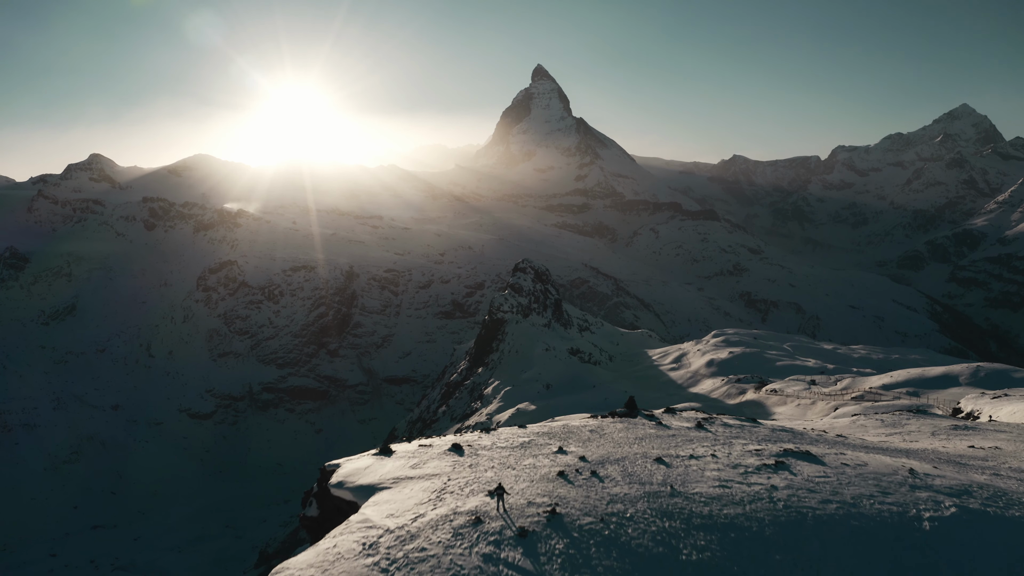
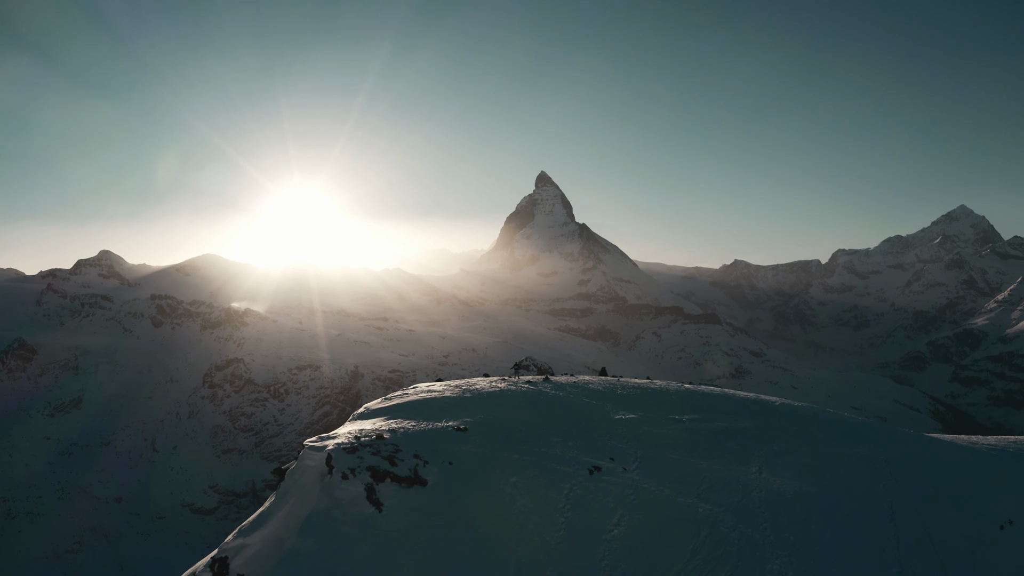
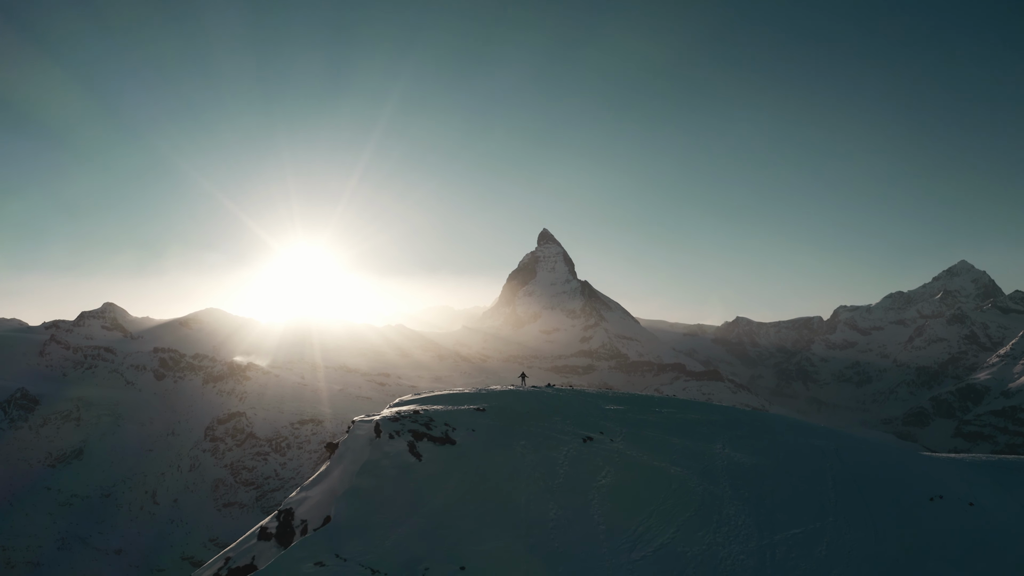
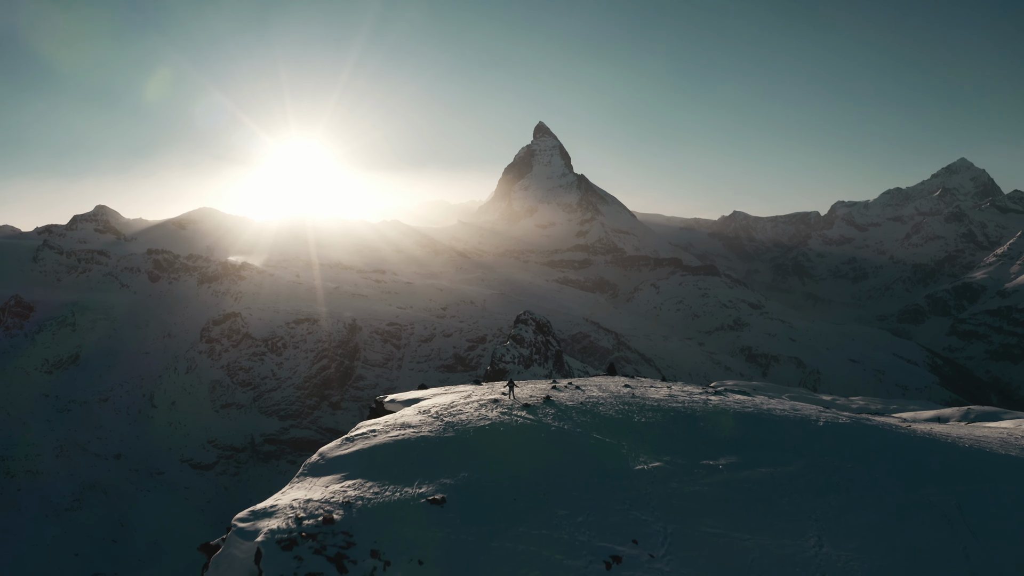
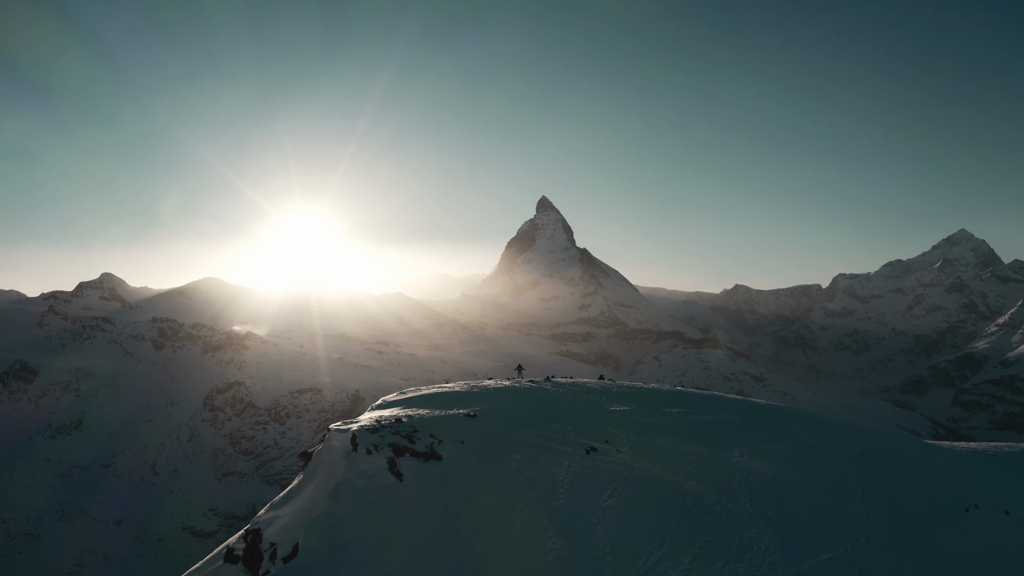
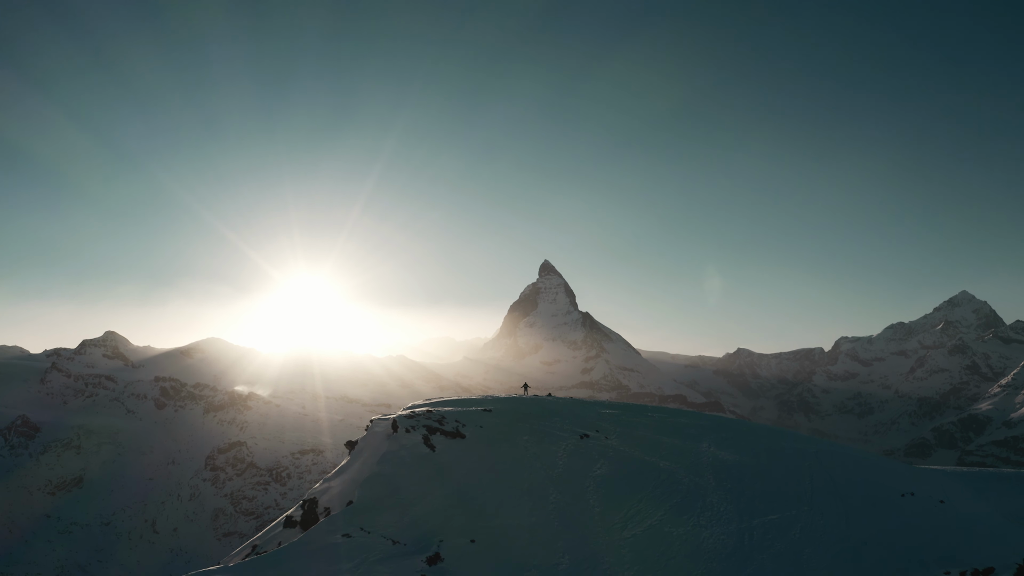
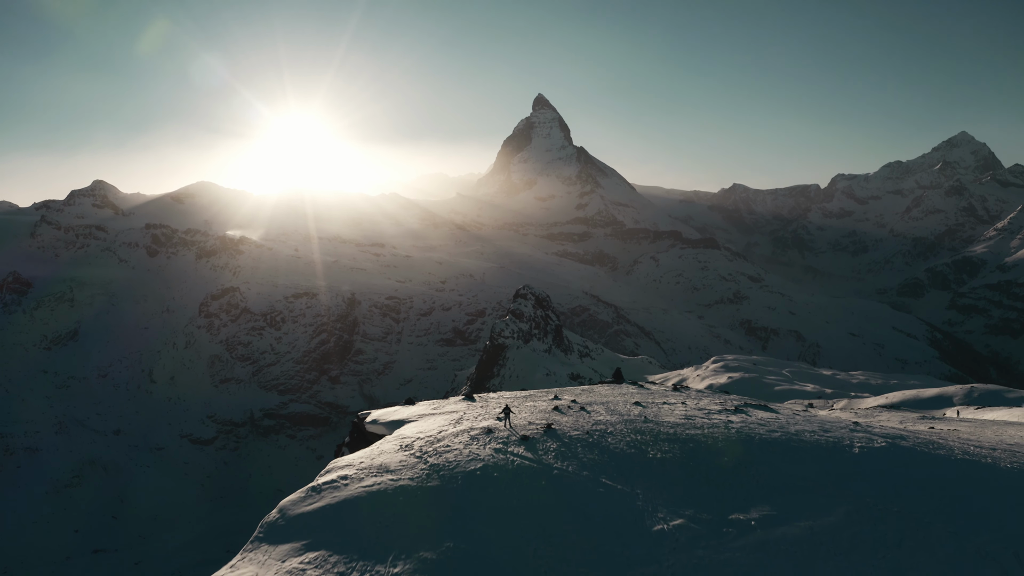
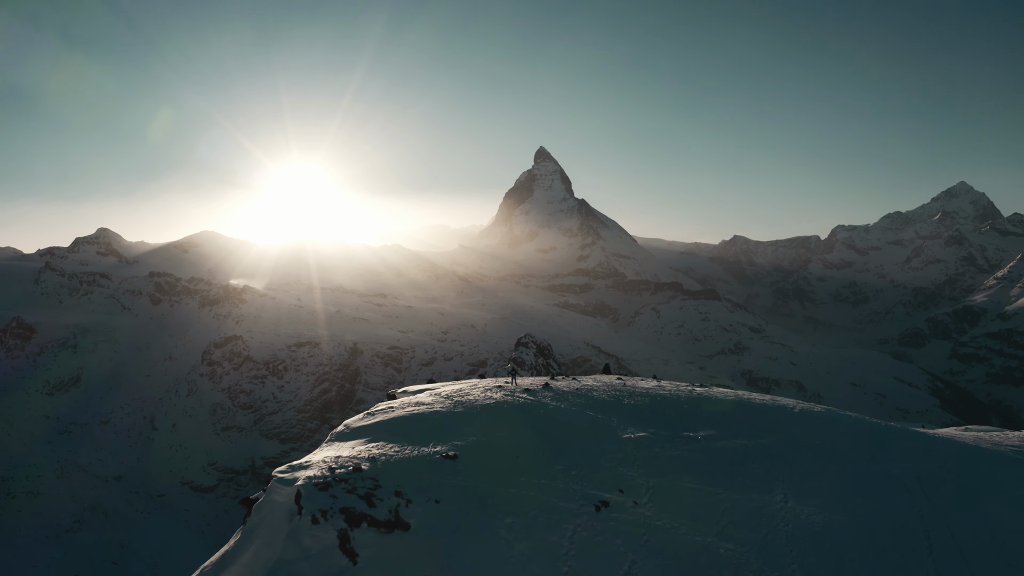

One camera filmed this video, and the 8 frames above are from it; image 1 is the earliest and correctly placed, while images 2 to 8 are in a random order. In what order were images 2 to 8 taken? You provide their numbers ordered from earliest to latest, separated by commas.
7, 4, 8, 2, 5, 3, 6
